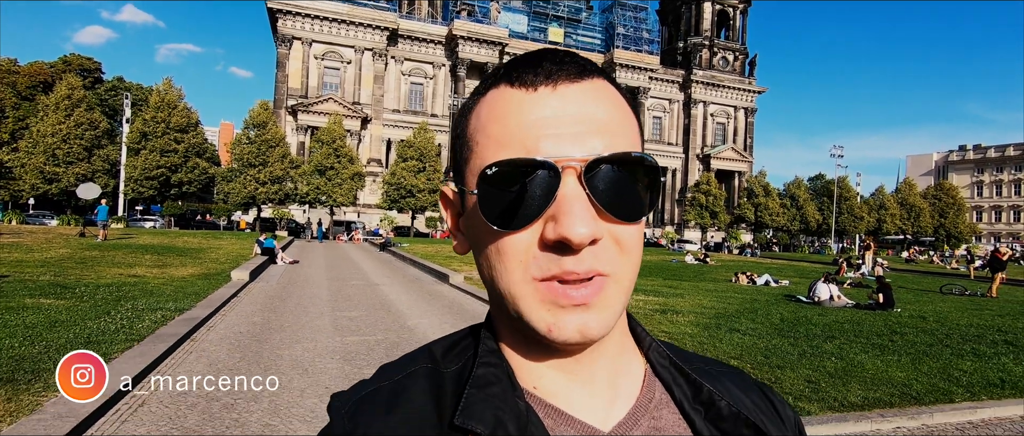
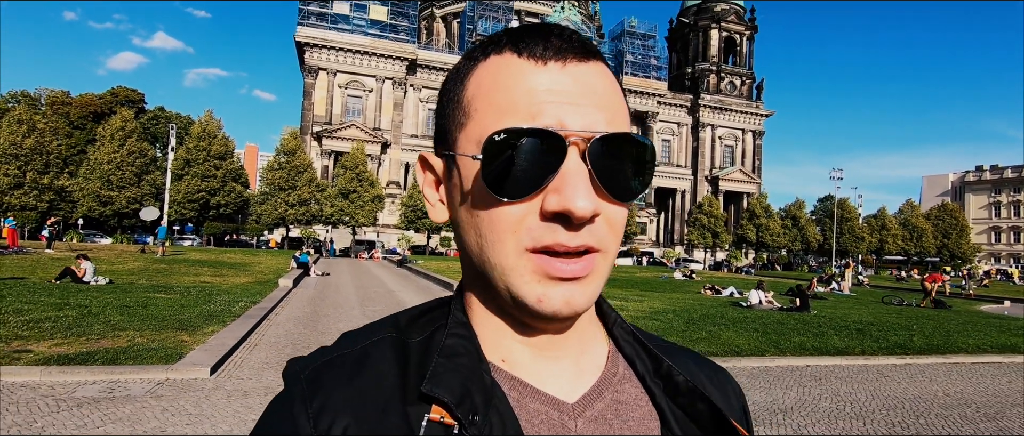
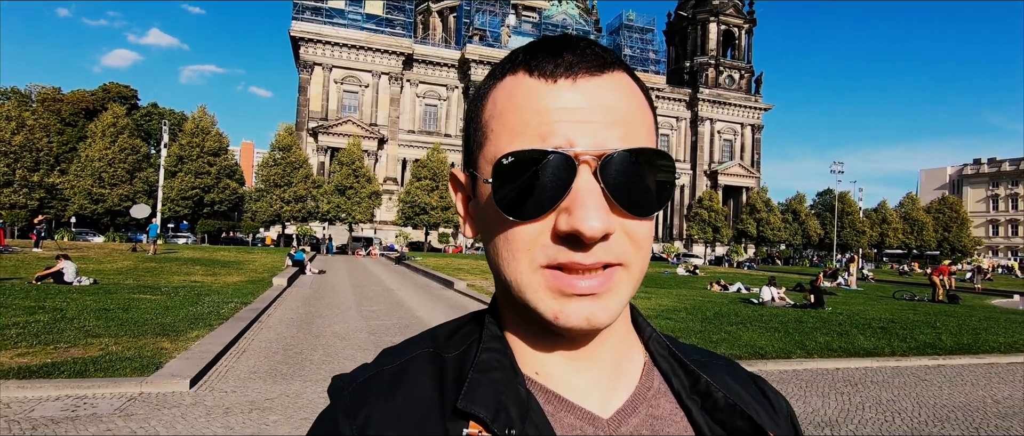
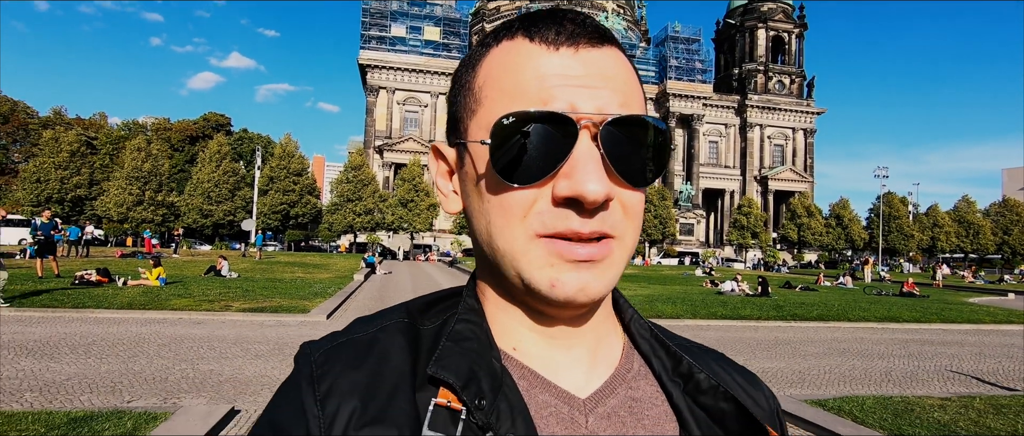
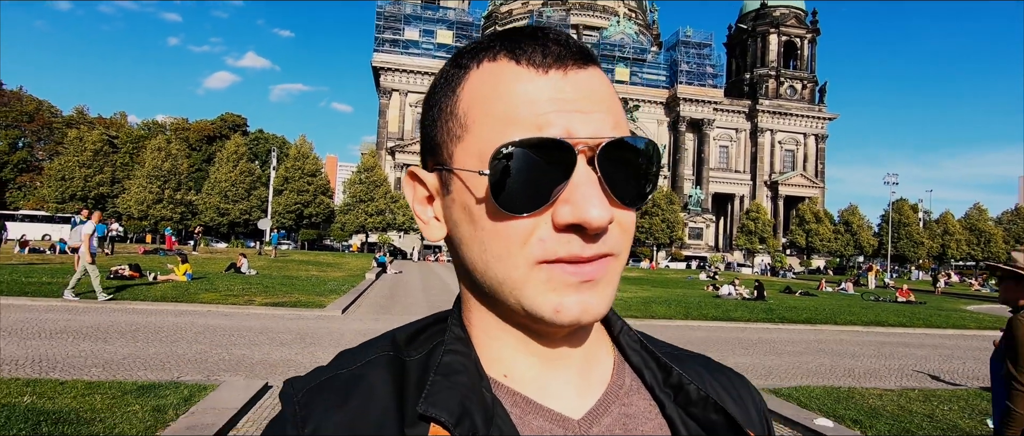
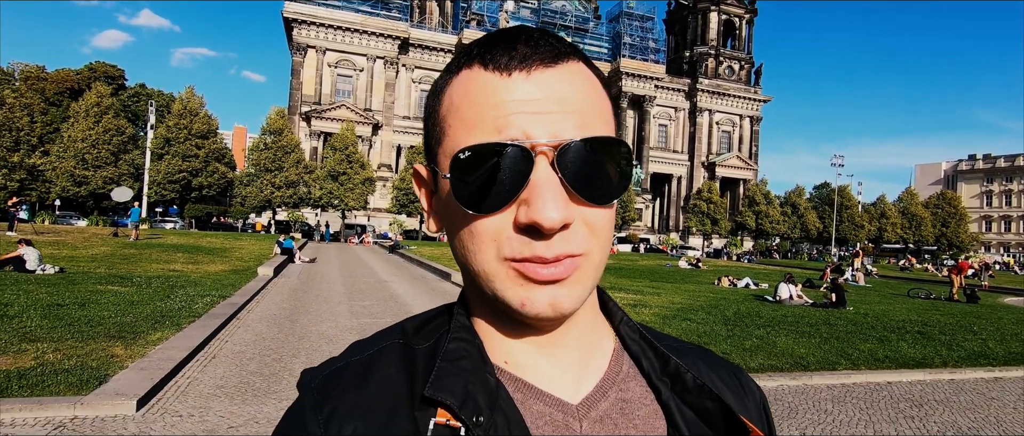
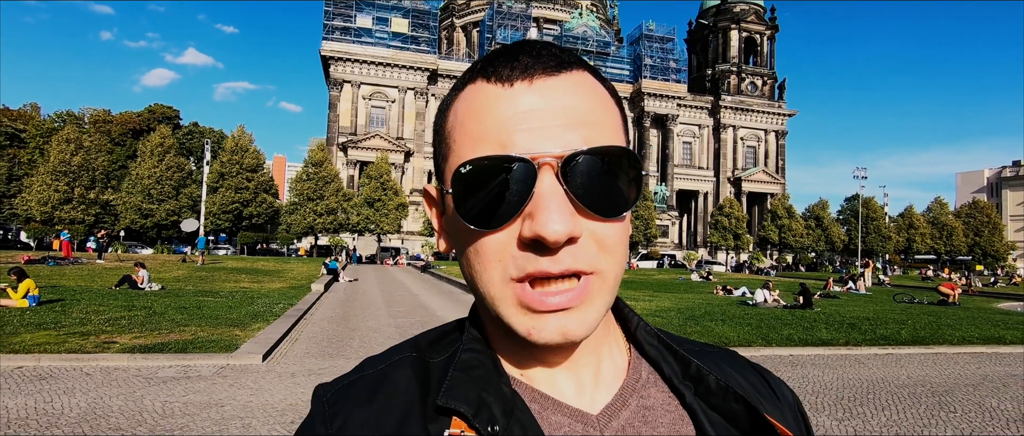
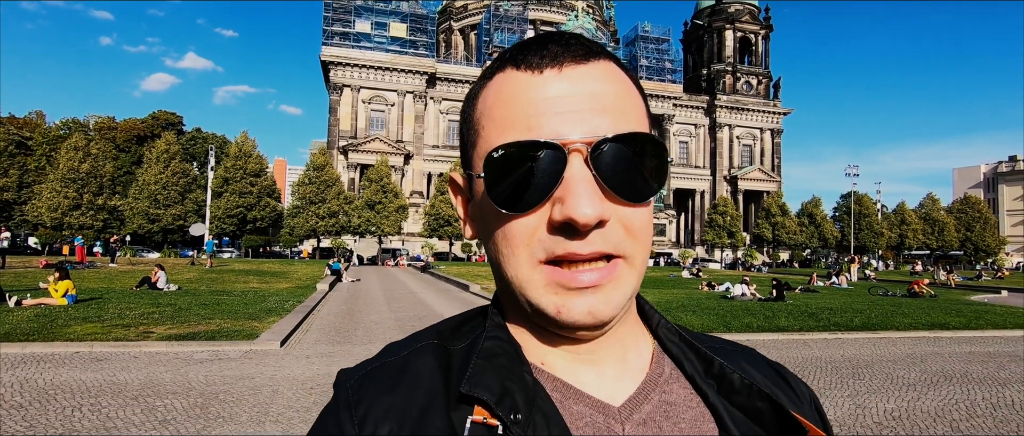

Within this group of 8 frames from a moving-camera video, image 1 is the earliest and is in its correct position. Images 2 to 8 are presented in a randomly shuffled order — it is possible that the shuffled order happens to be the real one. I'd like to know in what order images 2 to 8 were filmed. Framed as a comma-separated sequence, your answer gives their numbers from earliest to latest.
6, 3, 2, 7, 8, 4, 5
